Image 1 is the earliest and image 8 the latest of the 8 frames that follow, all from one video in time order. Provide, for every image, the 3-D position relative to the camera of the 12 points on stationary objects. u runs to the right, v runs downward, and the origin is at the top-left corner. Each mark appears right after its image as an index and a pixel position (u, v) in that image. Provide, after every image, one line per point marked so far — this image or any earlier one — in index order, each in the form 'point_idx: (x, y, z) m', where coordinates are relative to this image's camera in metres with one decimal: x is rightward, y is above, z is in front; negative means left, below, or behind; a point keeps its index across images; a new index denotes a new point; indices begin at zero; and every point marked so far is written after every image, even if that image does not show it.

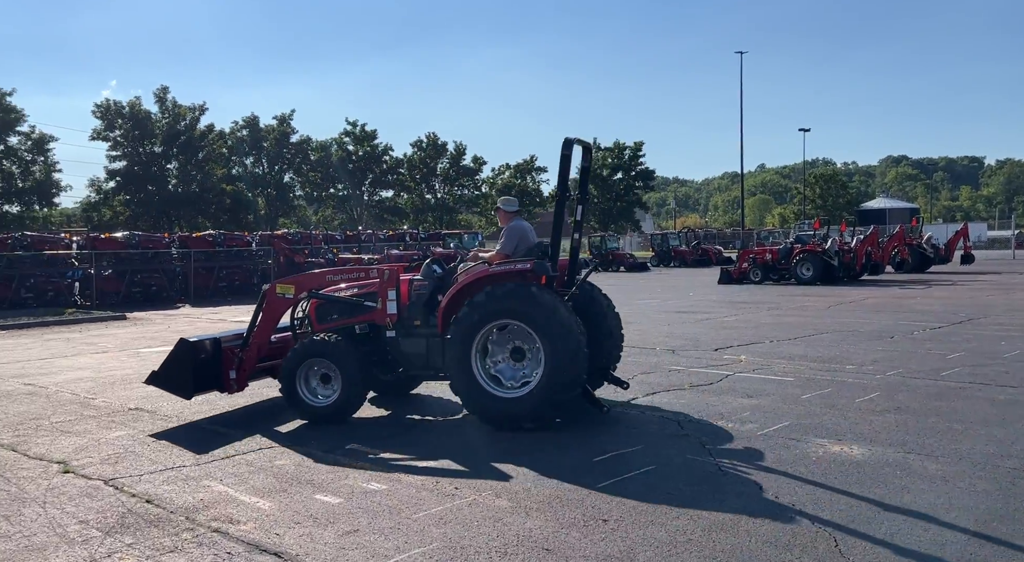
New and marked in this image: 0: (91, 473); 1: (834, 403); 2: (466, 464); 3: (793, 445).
0: (-3.6, -1.7, +7.4) m
1: (+3.5, -1.3, +8.9) m
2: (-0.4, -1.6, +7.4) m
3: (+2.7, -1.5, +7.8) m
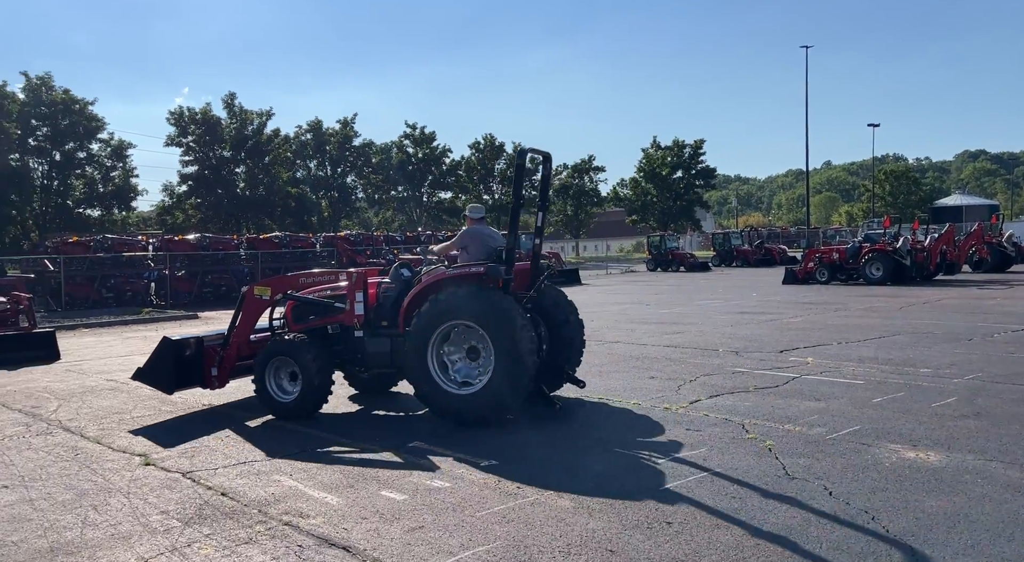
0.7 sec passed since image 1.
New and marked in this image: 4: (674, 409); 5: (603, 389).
0: (-3.1, -1.7, +7.7) m
1: (+4.1, -1.3, +8.7) m
2: (+0.1, -1.6, +7.4) m
3: (+3.2, -1.5, +7.7) m
4: (+1.7, -1.3, +8.7) m
5: (+1.0, -1.2, +9.5) m
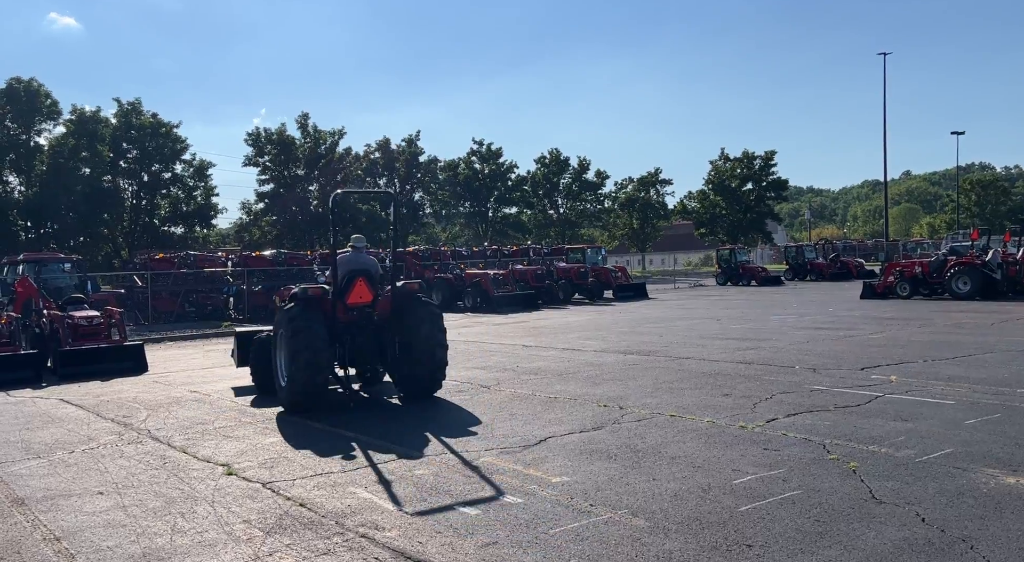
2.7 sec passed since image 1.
0: (-2.4, -1.8, +7.9) m
1: (+4.8, -1.5, +8.4) m
2: (+0.7, -1.7, +7.4) m
3: (+3.9, -1.7, +7.4) m
4: (+2.4, -1.5, +8.6) m
5: (+1.8, -1.4, +9.4) m
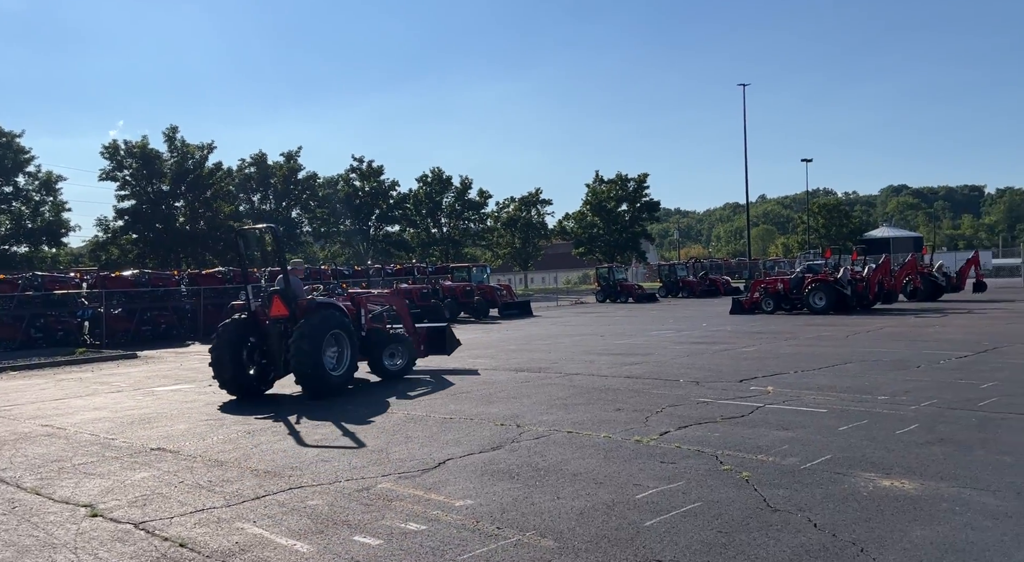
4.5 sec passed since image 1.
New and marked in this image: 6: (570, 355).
0: (-3.3, -2.0, +7.2) m
1: (+3.8, -1.6, +8.9) m
2: (-0.1, -1.8, +7.2) m
3: (+3.0, -1.8, +7.7) m
4: (+1.3, -1.6, +8.7) m
5: (+0.7, -1.5, +9.4) m
6: (+0.9, -1.2, +14.1) m
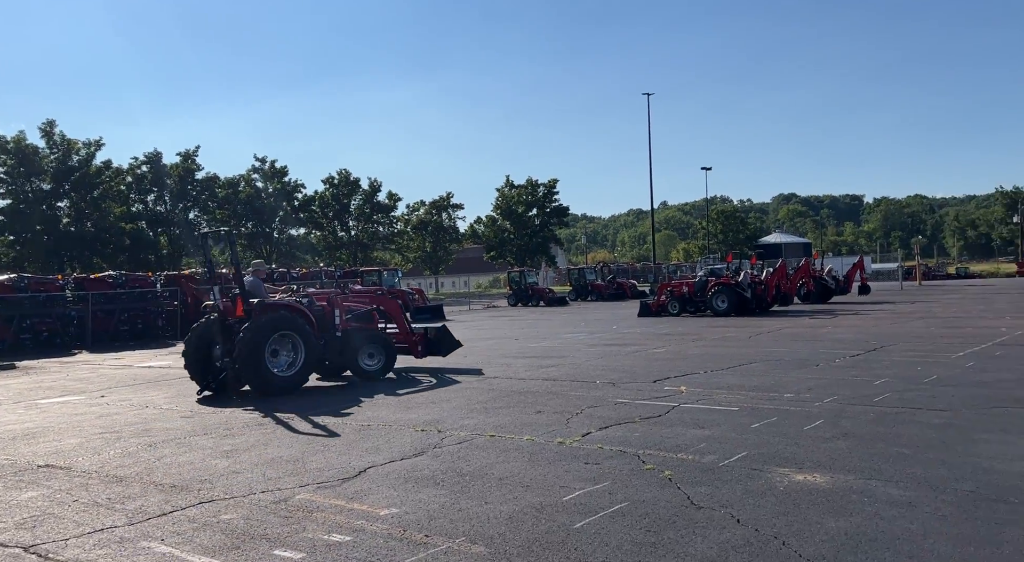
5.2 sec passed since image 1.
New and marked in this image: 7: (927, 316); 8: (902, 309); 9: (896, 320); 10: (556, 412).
0: (-3.9, -2.0, +6.6) m
1: (+2.9, -1.6, +9.1) m
2: (-0.7, -1.9, +7.0) m
3: (+2.3, -1.8, +7.9) m
4: (+0.6, -1.6, +8.6) m
5: (-0.2, -1.6, +9.3) m
6: (-0.5, -1.3, +14.0) m
7: (+8.4, -0.7, +17.0) m
8: (+8.3, -0.6, +18.1) m
9: (+7.5, -0.7, +16.4) m
10: (+0.5, -1.5, +9.7) m
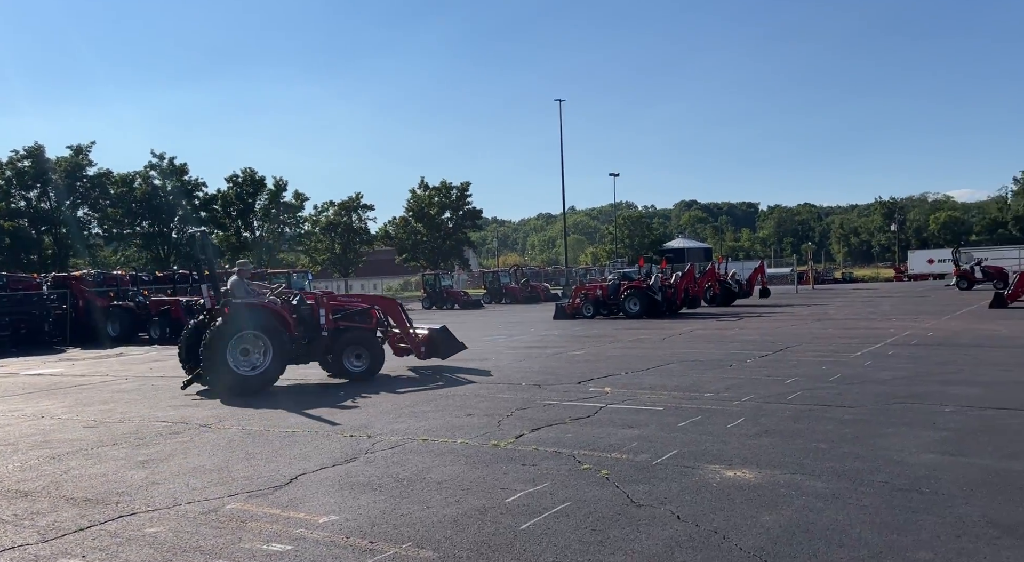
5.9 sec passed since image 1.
0: (-4.3, -2.0, +6.0) m
1: (+2.2, -1.6, +9.4) m
2: (-1.2, -1.9, +6.8) m
3: (+1.7, -1.8, +8.1) m
4: (-0.1, -1.7, +8.6) m
5: (-1.0, -1.6, +9.1) m
6: (-1.9, -1.3, +13.7) m
7: (+6.6, -0.8, +17.9) m
8: (+6.4, -0.7, +18.9) m
9: (+5.8, -0.8, +17.2) m
10: (-0.3, -1.5, +9.7) m
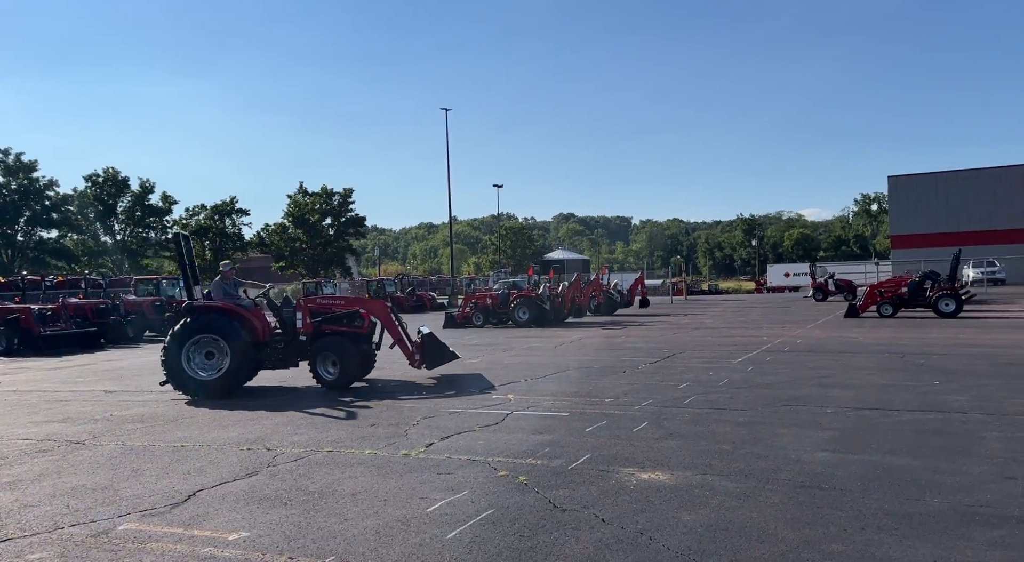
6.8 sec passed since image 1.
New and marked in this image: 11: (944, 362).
0: (-4.6, -1.9, +5.0) m
1: (+1.2, -1.7, +9.4) m
2: (-1.7, -1.8, +6.3) m
3: (+0.9, -1.8, +8.0) m
4: (-1.0, -1.7, +8.2) m
5: (-1.9, -1.6, +8.6) m
6: (-3.5, -1.4, +13.0) m
7: (+4.2, -1.0, +18.5) m
8: (+3.8, -0.9, +19.5) m
9: (+3.4, -1.0, +17.7) m
10: (-1.3, -1.6, +9.3) m
11: (+7.9, -1.5, +15.6) m
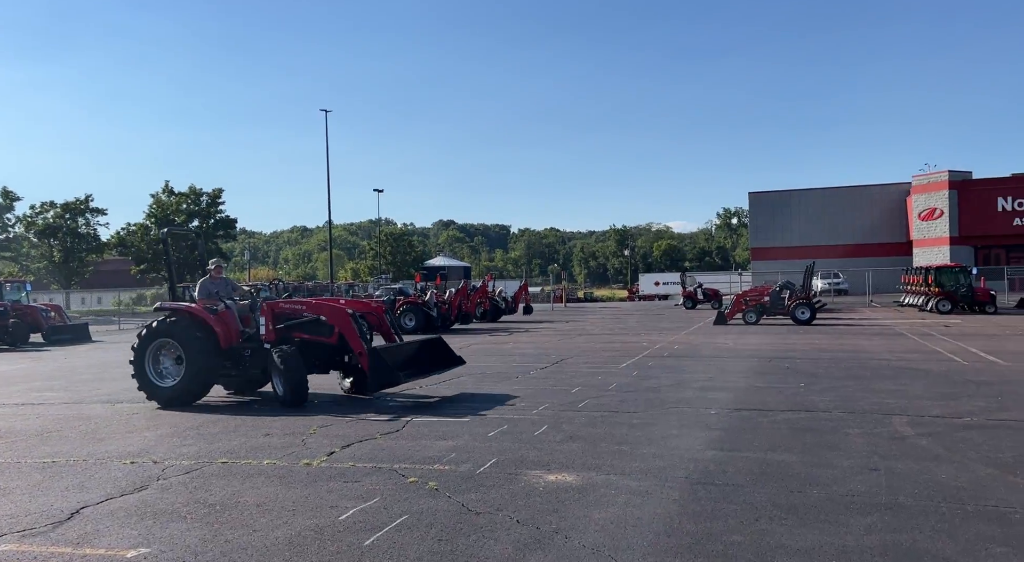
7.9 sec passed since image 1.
0: (-5.0, -1.9, +4.2) m
1: (+0.1, -1.7, +9.4) m
2: (-2.3, -1.8, +5.9) m
3: (0.0, -1.9, +8.0) m
4: (-1.8, -1.7, +7.9) m
5: (-2.8, -1.6, +8.2) m
6: (-5.1, -1.5, +12.3) m
7: (+1.6, -1.2, +18.9) m
8: (+1.1, -1.1, +19.8) m
9: (+1.0, -1.2, +18.0) m
10: (-2.4, -1.6, +8.9) m
11: (+5.8, -1.7, +16.6) m
